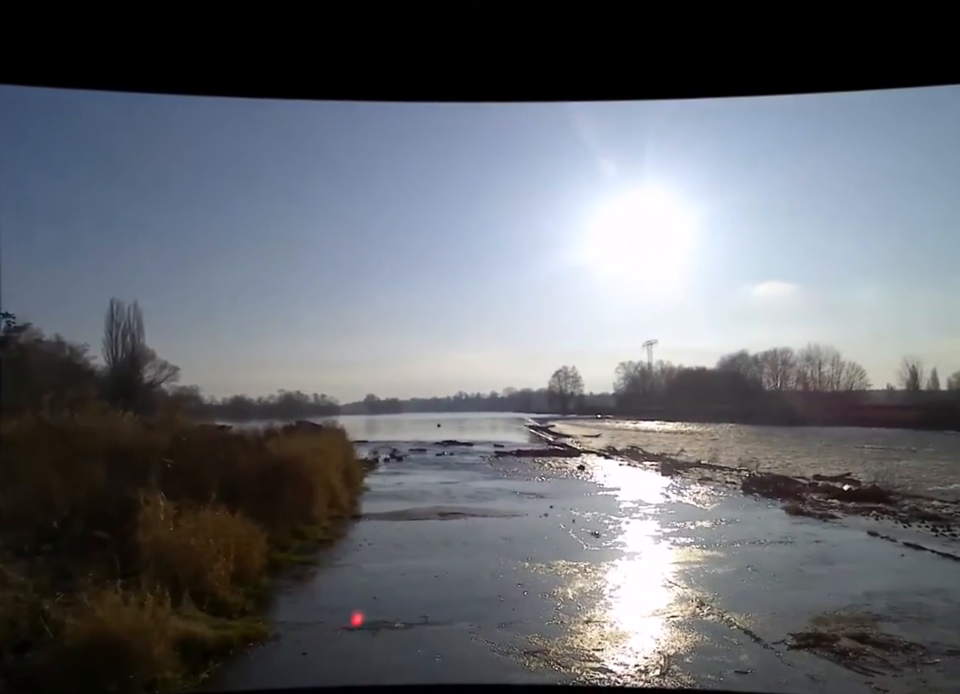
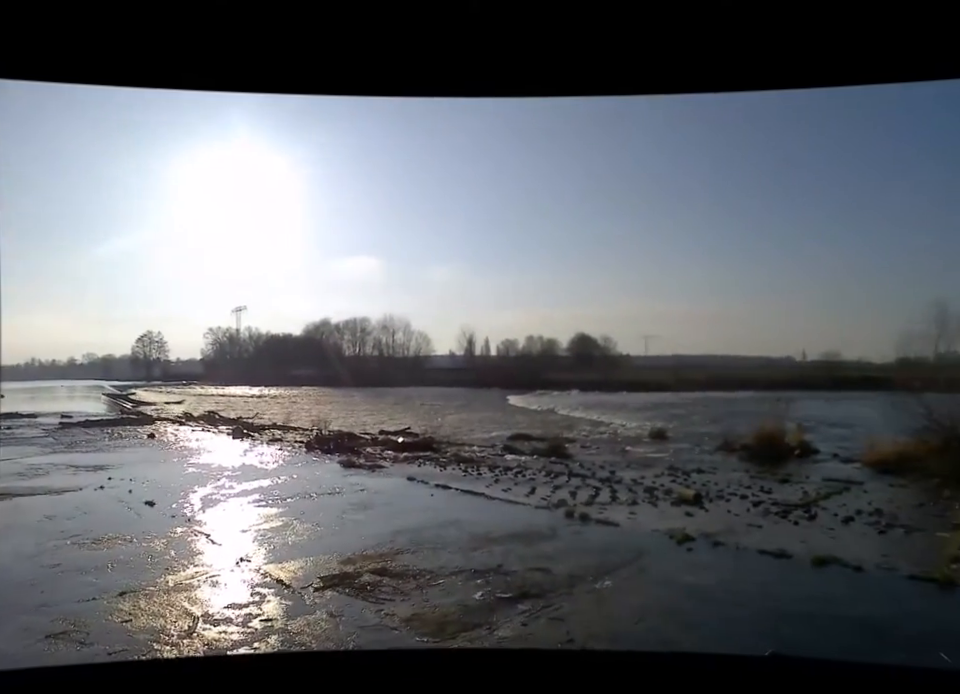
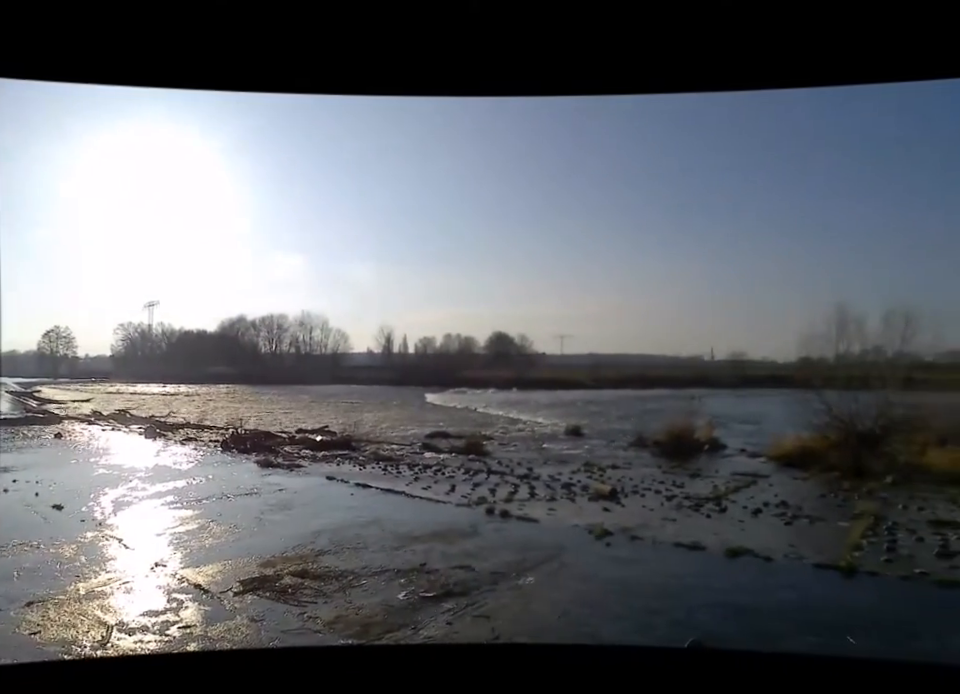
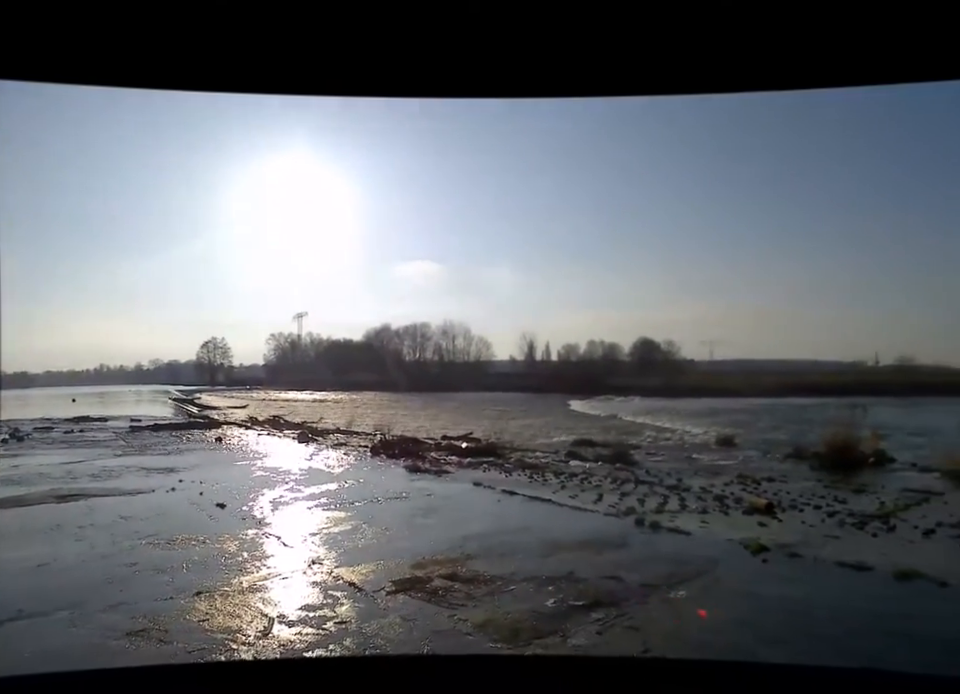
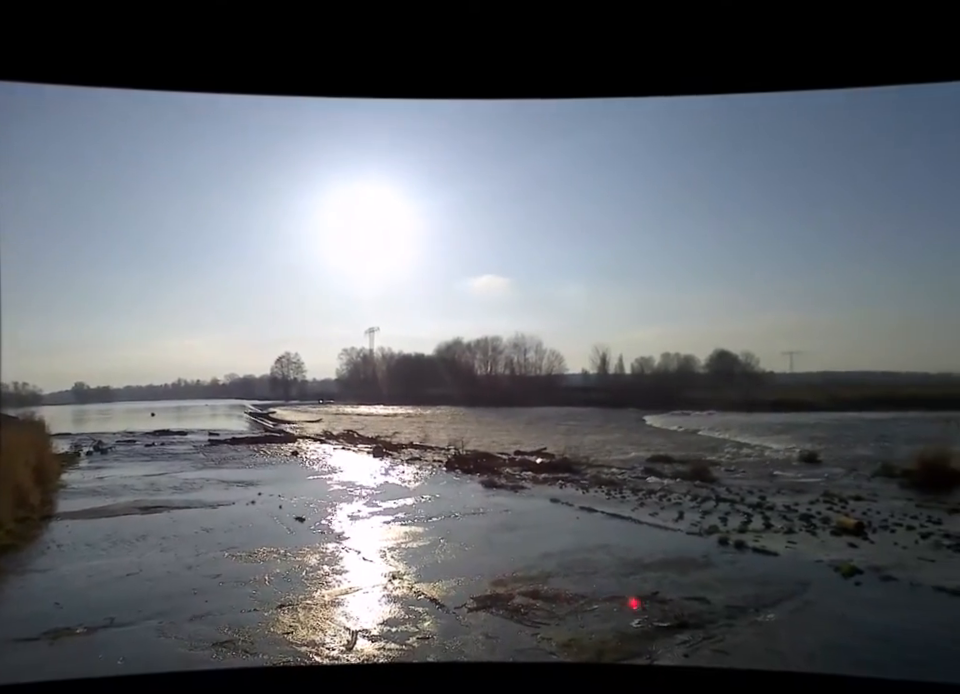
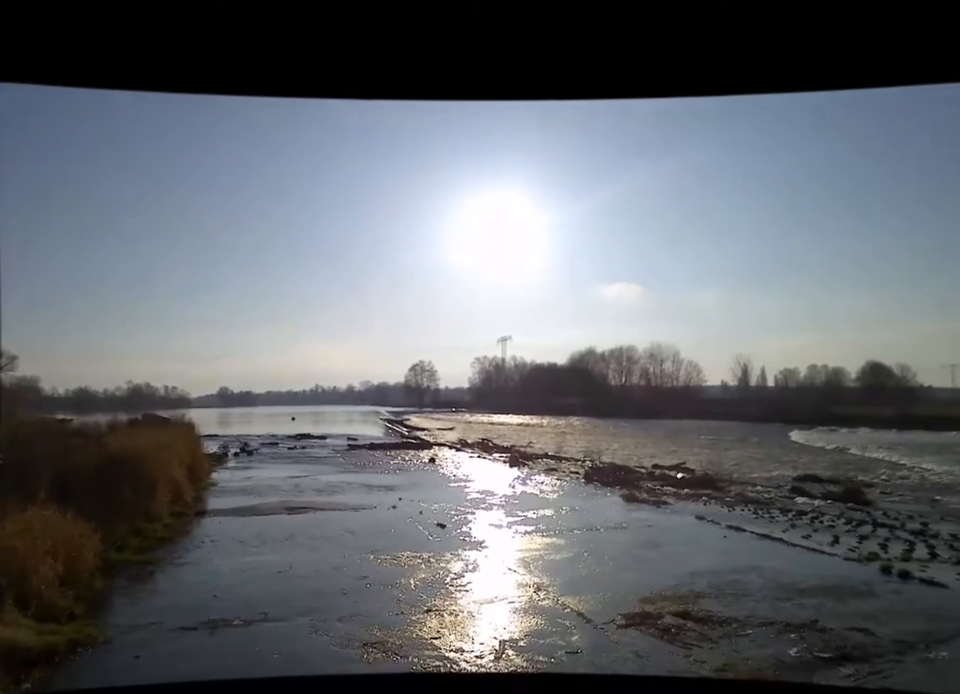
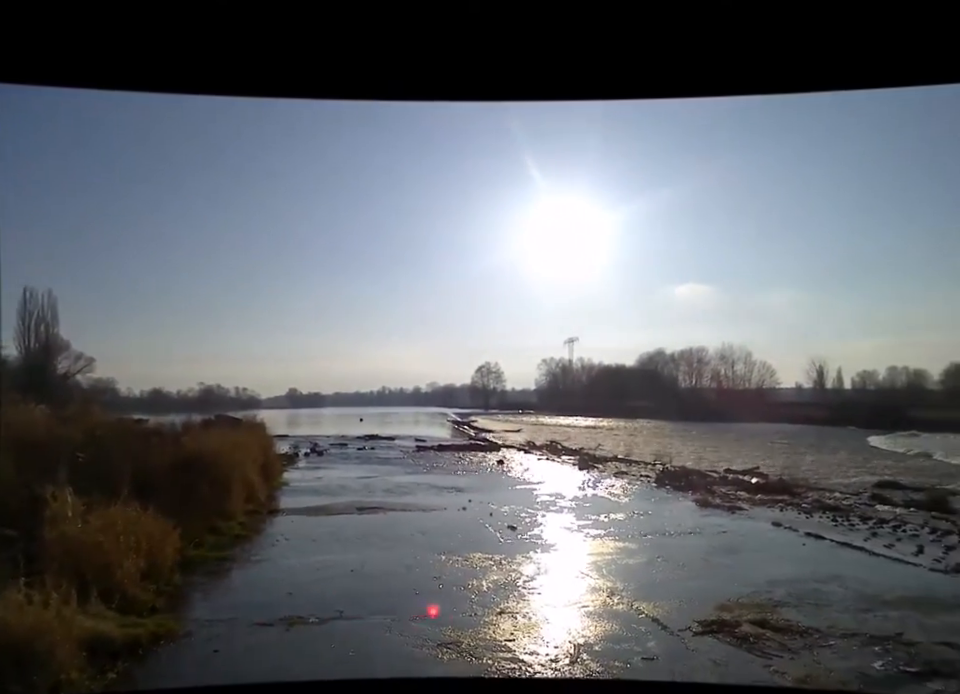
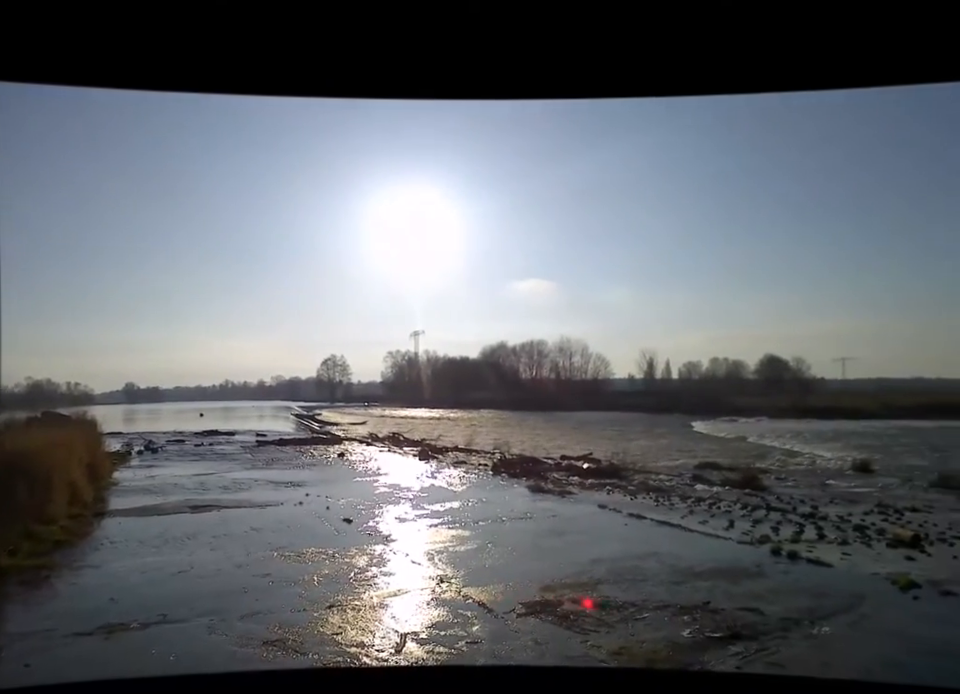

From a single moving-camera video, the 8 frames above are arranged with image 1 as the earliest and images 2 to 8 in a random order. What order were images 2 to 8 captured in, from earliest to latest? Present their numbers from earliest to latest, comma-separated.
7, 6, 8, 5, 4, 2, 3
